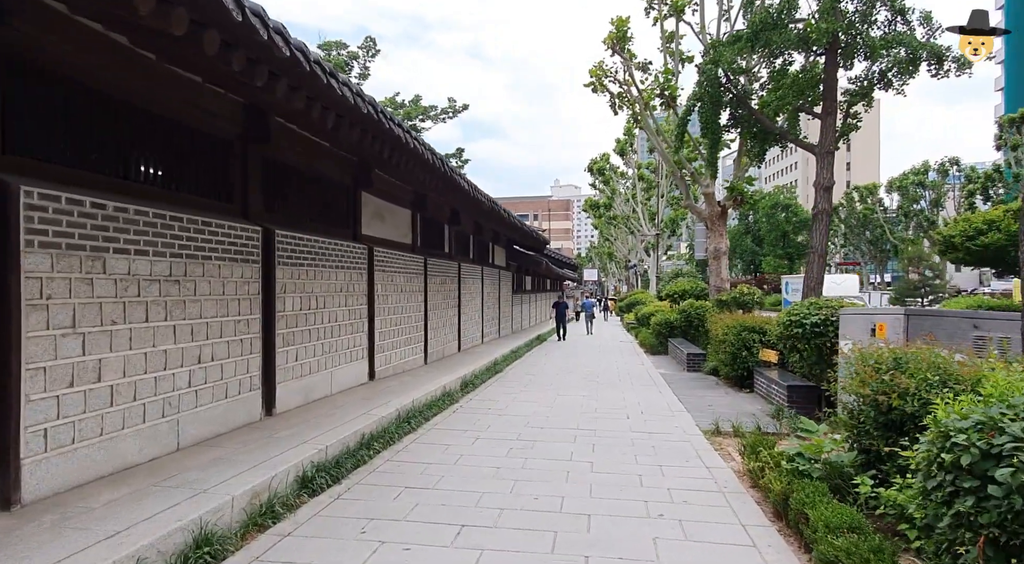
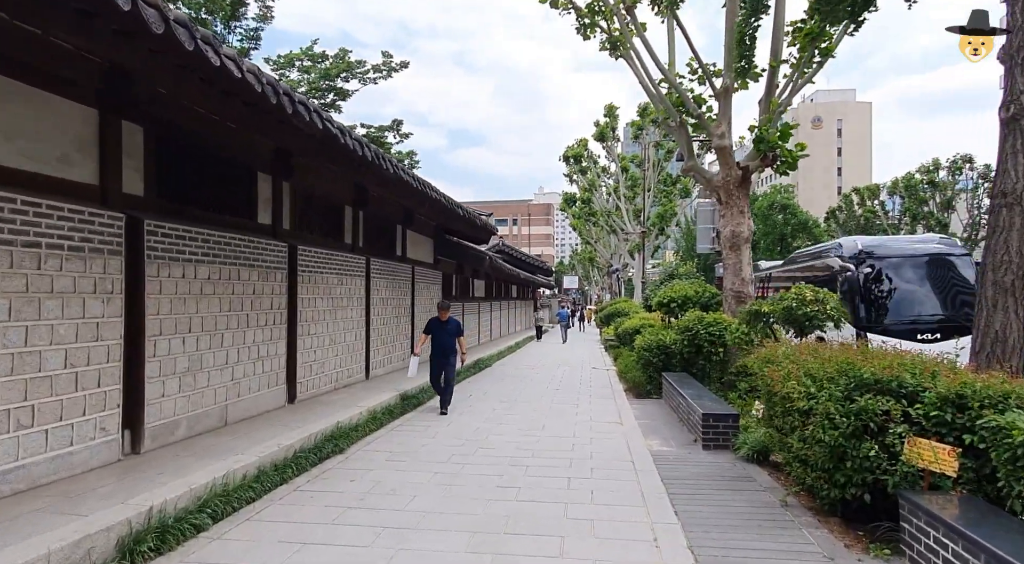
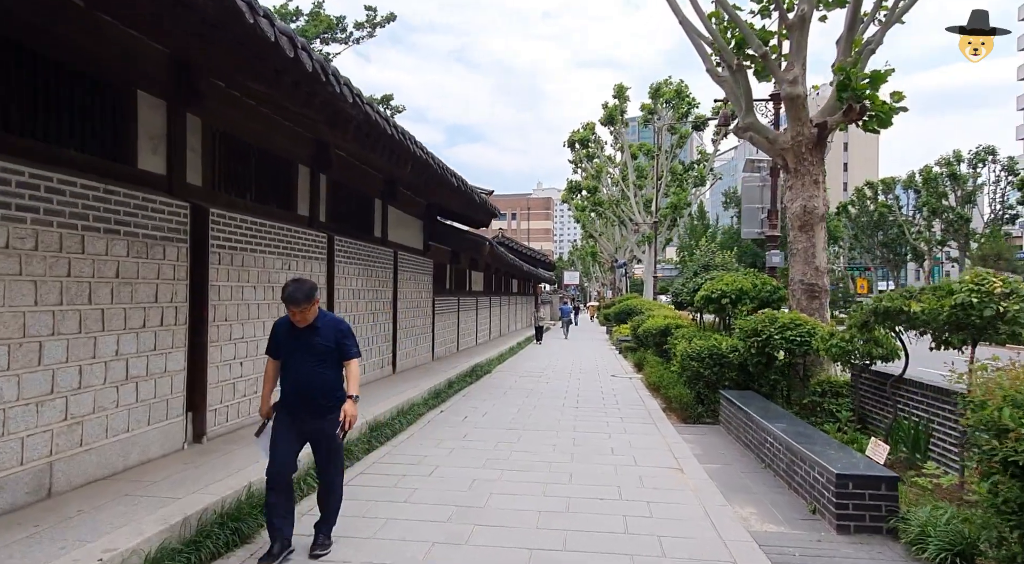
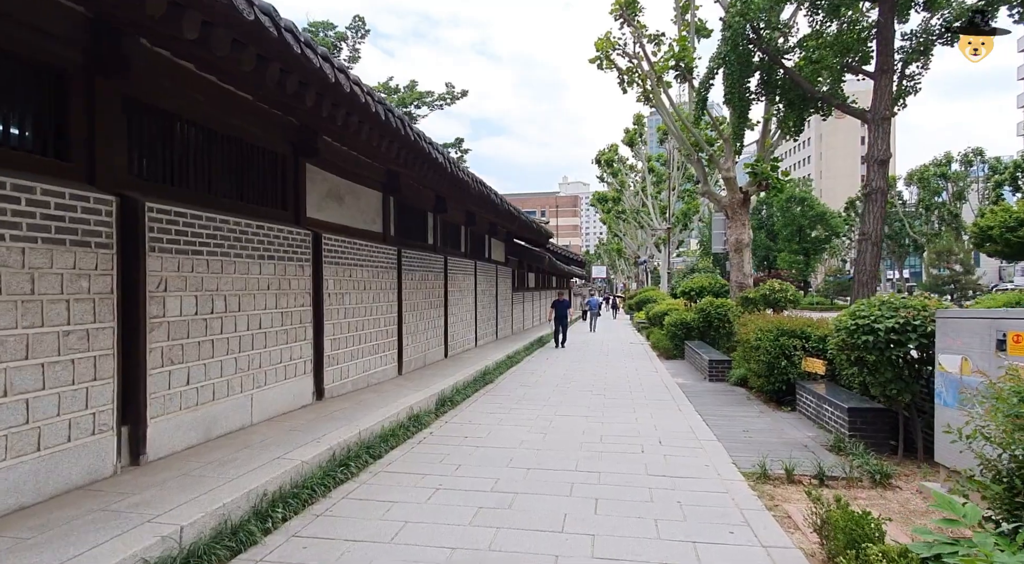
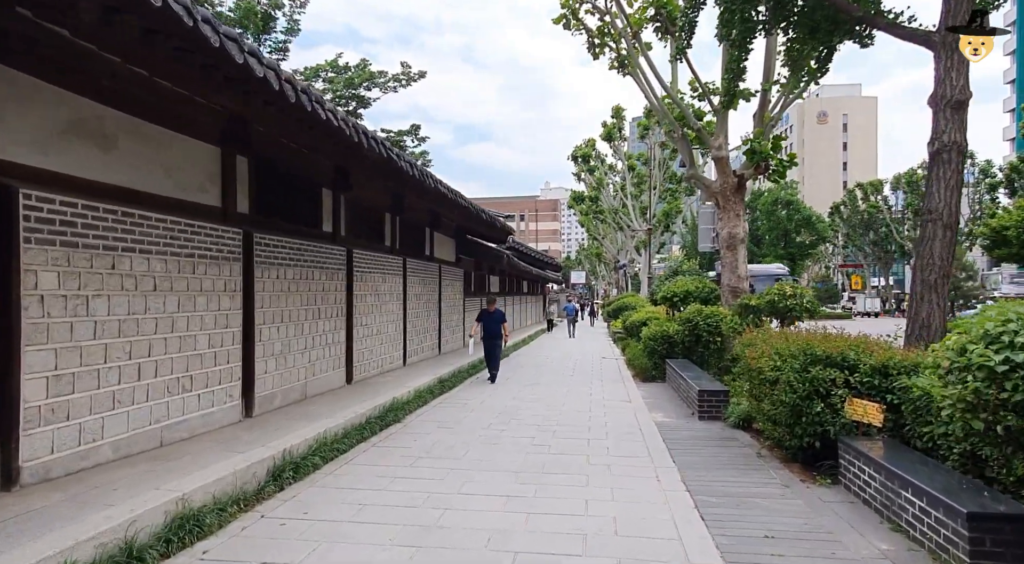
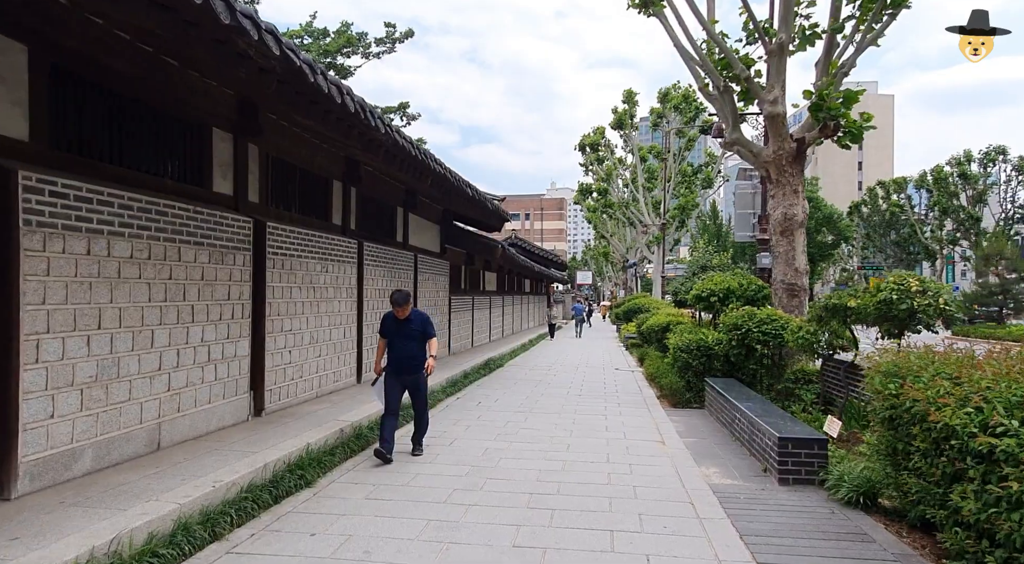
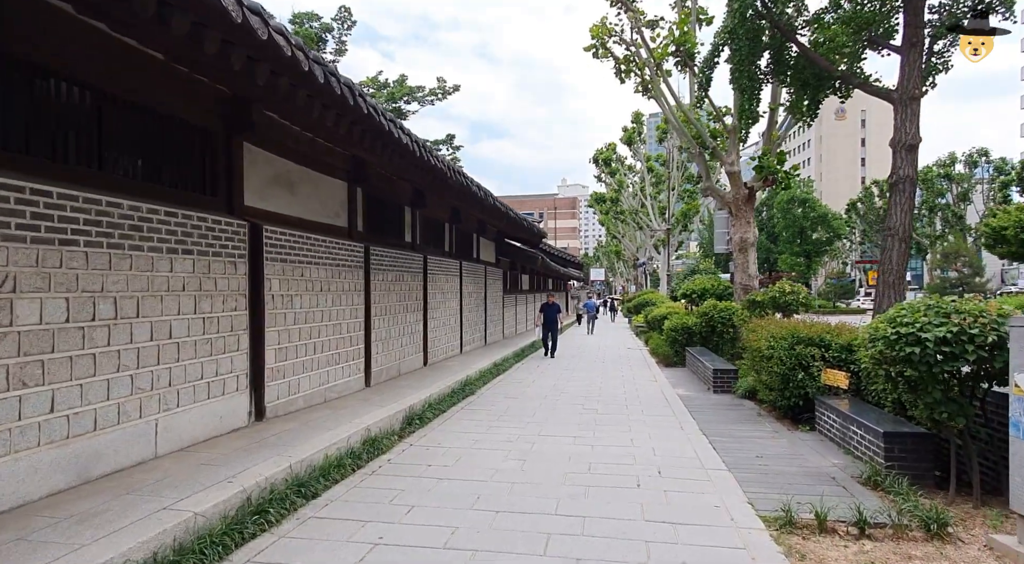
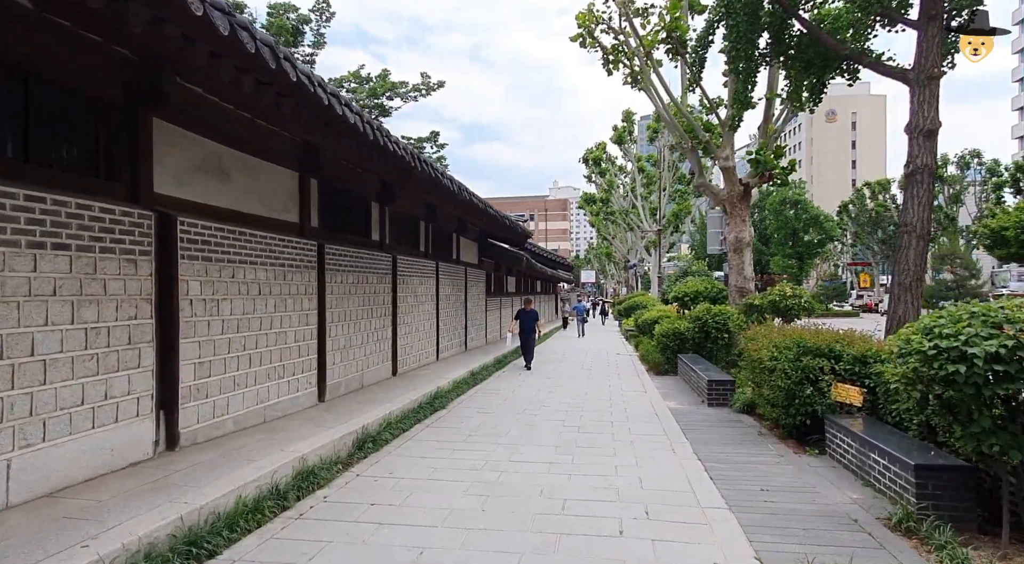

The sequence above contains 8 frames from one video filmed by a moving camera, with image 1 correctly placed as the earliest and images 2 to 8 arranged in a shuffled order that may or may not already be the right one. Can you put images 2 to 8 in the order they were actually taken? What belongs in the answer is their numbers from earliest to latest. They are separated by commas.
4, 7, 8, 5, 2, 6, 3
